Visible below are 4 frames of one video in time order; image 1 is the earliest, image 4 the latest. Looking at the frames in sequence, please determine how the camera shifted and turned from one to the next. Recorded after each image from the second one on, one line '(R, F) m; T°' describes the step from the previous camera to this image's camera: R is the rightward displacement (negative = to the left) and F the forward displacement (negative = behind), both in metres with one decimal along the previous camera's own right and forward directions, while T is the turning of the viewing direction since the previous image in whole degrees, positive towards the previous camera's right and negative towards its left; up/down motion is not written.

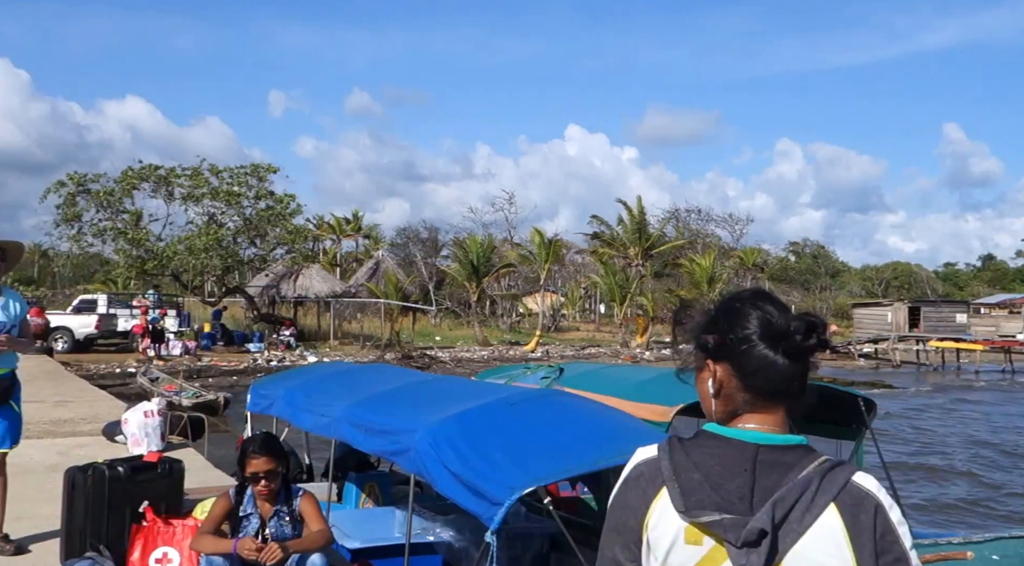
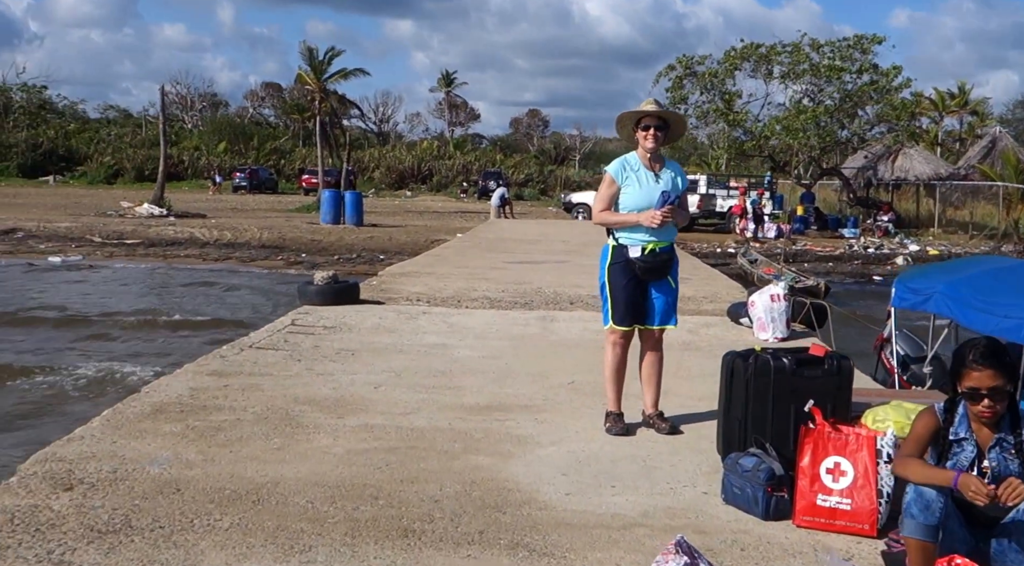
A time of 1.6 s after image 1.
(-0.7, +0.7) m; -35°
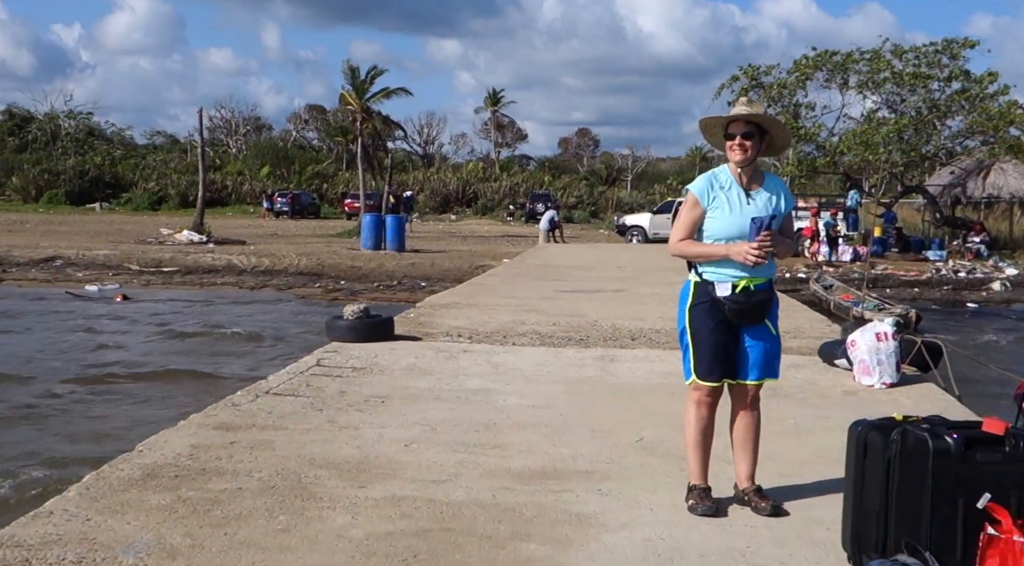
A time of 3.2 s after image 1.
(-0.1, +1.0) m; -3°
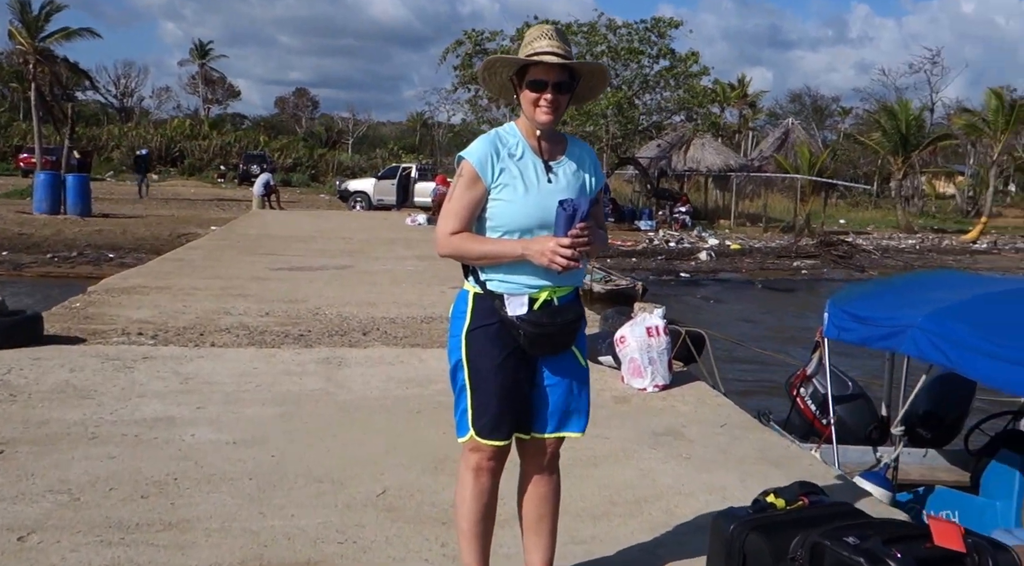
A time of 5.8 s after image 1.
(+0.1, +1.5) m; +17°
